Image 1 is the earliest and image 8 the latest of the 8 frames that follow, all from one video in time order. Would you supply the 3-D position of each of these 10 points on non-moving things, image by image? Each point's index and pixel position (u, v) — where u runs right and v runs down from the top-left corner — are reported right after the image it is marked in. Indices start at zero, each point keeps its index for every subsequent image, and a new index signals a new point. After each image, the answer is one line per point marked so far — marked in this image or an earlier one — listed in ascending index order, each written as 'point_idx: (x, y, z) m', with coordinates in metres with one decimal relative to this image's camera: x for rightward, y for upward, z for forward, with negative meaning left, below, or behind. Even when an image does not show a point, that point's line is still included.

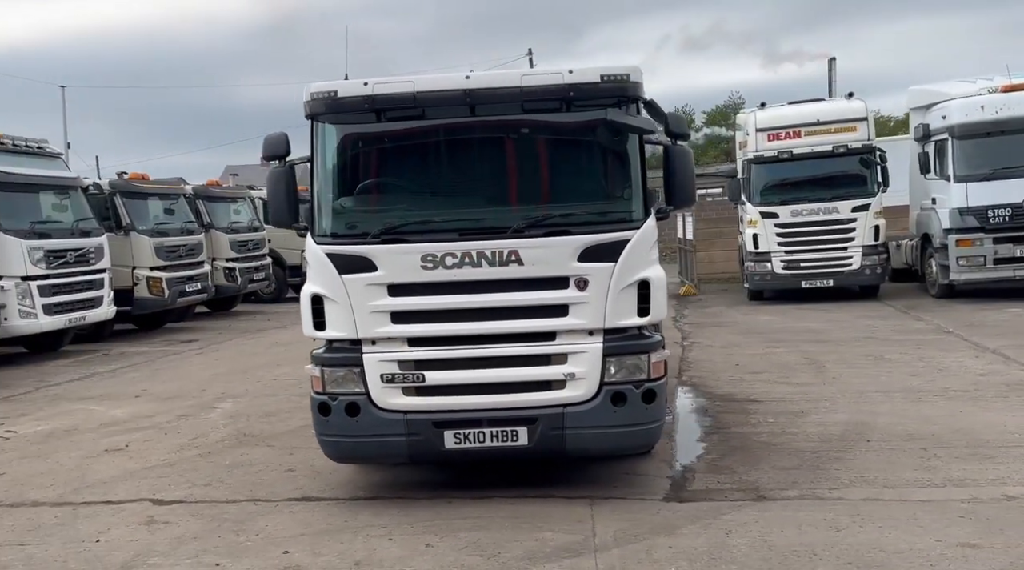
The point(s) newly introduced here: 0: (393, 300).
0: (-0.7, -0.1, +5.2) m
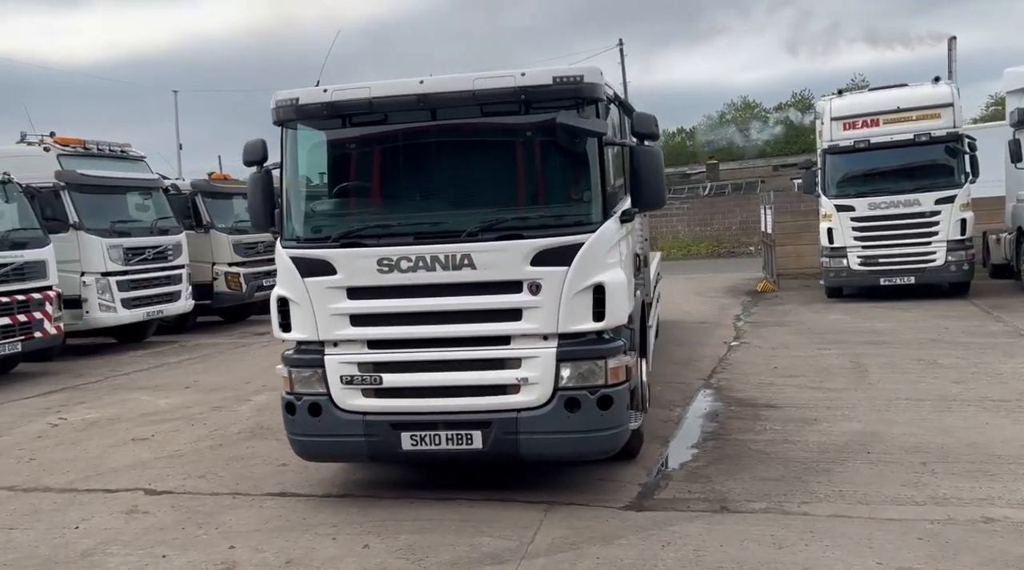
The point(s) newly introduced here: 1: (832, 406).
0: (-1.0, -0.1, +5.3) m
1: (+2.8, -1.1, +7.7) m
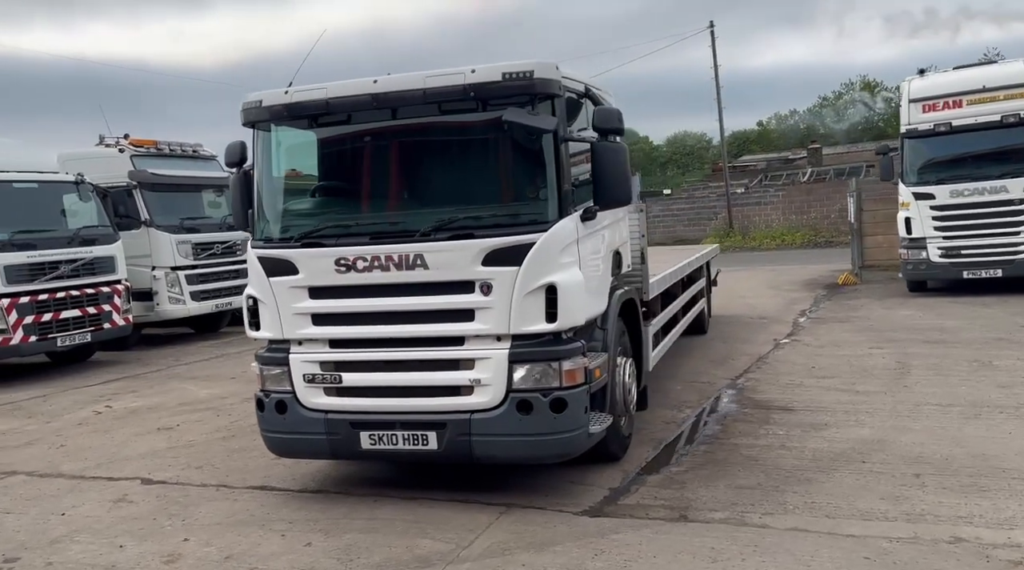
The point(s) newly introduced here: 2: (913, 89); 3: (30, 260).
0: (-1.2, -0.1, +5.4) m
1: (+2.8, -1.0, +7.3) m
2: (+7.0, +3.4, +15.3) m
3: (-6.4, +0.3, +11.6) m
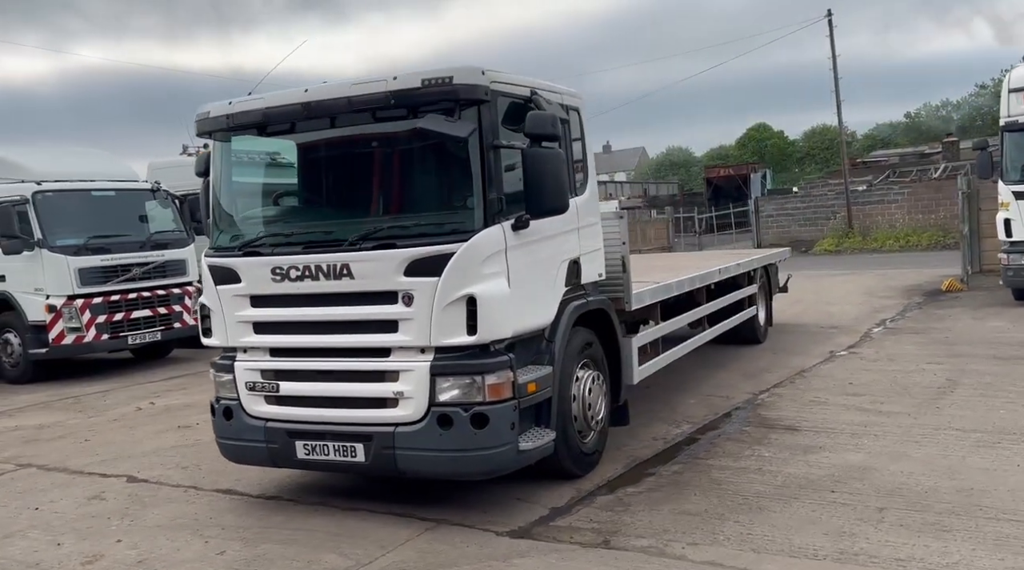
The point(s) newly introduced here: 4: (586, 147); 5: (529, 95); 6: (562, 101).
0: (-1.6, -0.2, +5.5) m
1: (+2.7, -1.1, +6.7) m
2: (+8.1, +3.3, +14.0) m
3: (-5.8, +0.3, +12.3) m
4: (+0.5, +1.0, +6.2) m
5: (+0.1, +1.2, +5.5) m
6: (+0.3, +1.2, +5.9) m
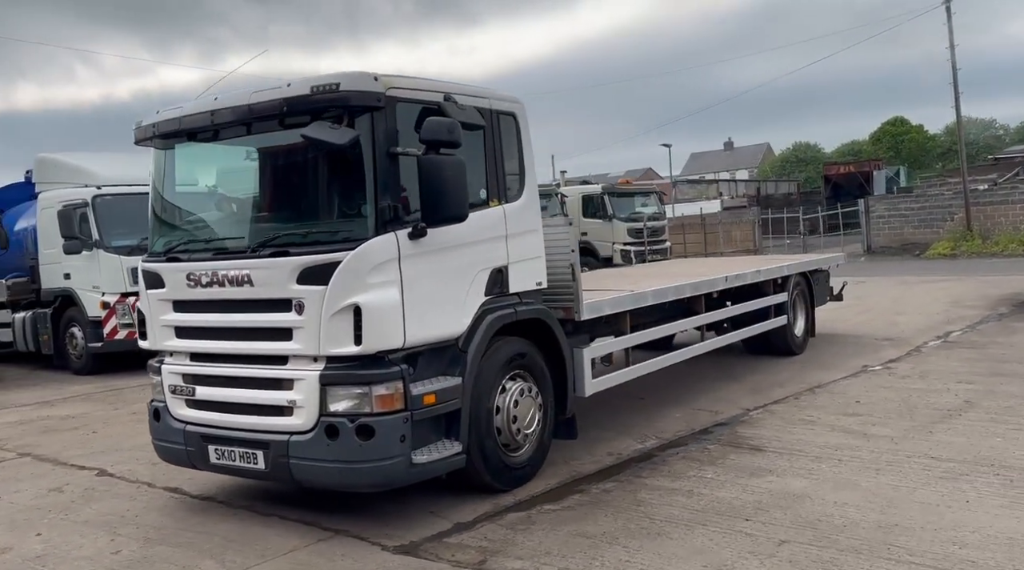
0: (-2.2, -0.2, +5.6) m
1: (+2.2, -1.2, +6.2) m
2: (+8.7, +3.2, +12.7) m
3: (-5.3, +0.3, +13.0) m
4: (+0.1, +0.9, +6.1) m
5: (-0.4, +1.1, +5.4) m
6: (-0.2, +1.2, +5.8) m
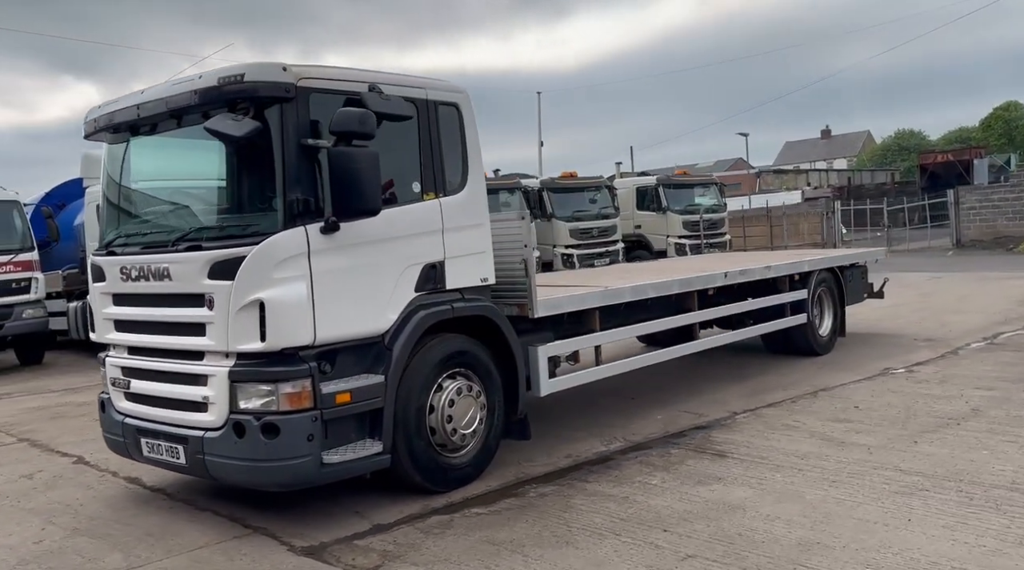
0: (-2.6, -0.2, +5.7) m
1: (+1.8, -1.2, +5.8) m
2: (+8.9, +3.2, +11.5) m
3: (-5.0, +0.5, +13.3) m
4: (-0.3, +1.0, +5.9) m
5: (-0.9, +1.2, +5.2) m
6: (-0.6, +1.2, +5.6) m
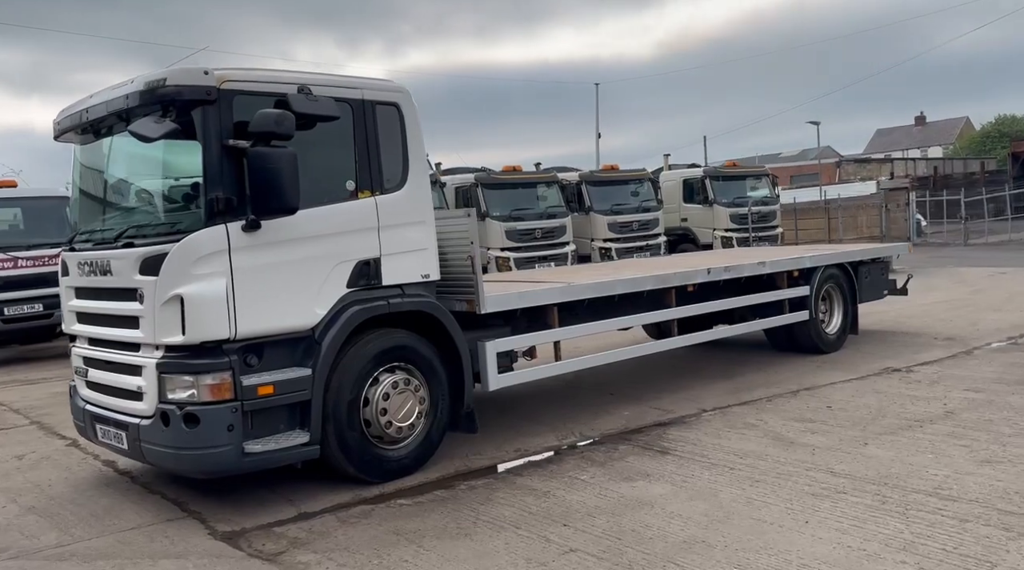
0: (-3.0, -0.1, +6.0) m
1: (+1.4, -1.2, +5.8) m
2: (+9.0, +3.2, +10.7) m
3: (-4.6, +0.6, +13.8) m
4: (-0.7, +1.0, +6.0) m
5: (-1.4, +1.2, +5.4) m
6: (-1.0, +1.2, +5.7) m
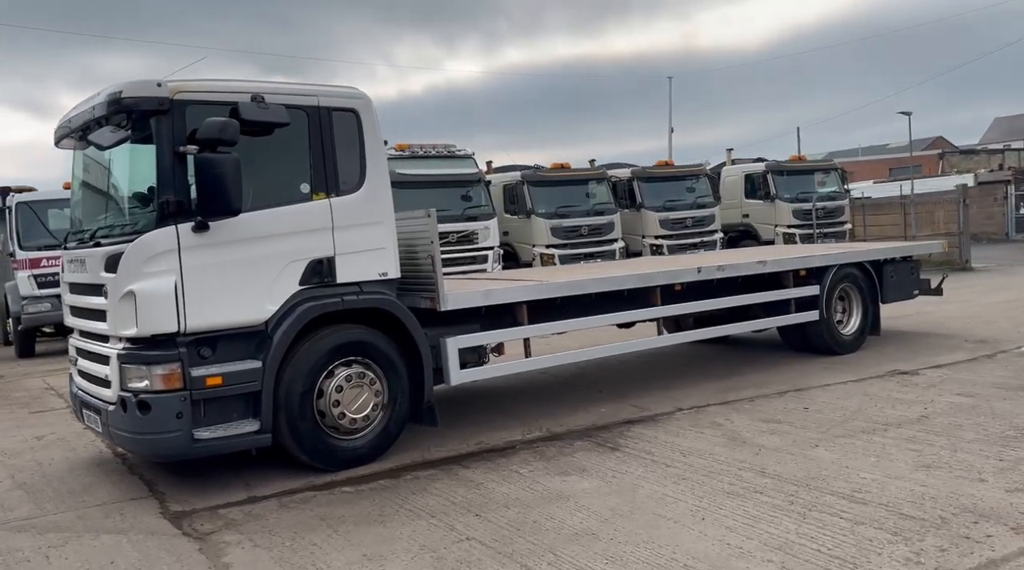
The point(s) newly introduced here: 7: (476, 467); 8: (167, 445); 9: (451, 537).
0: (-3.3, -0.1, +6.5) m
1: (+1.0, -1.2, +5.8) m
2: (+9.2, +3.2, +9.9) m
3: (-4.1, +0.6, +14.5) m
4: (-1.0, +1.0, +6.2) m
5: (-1.7, +1.2, +5.7) m
6: (-1.4, +1.3, +6.0) m
7: (-0.2, -1.3, +6.0) m
8: (-2.1, -1.0, +5.5) m
9: (-0.3, -1.3, +4.5) m
